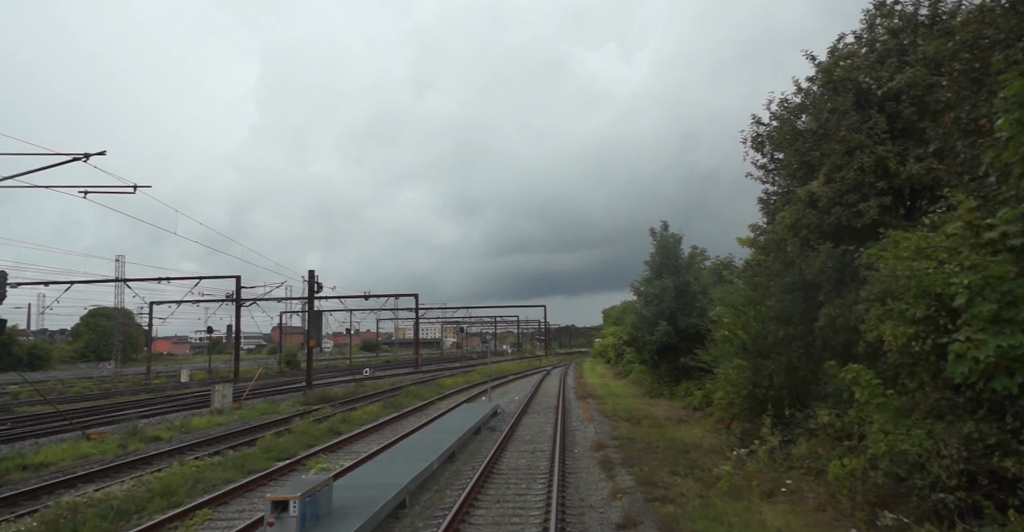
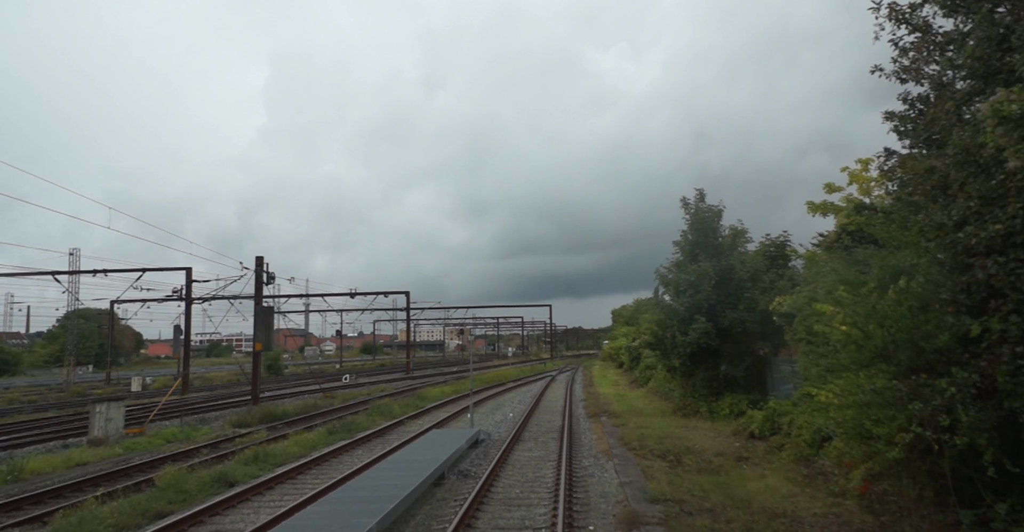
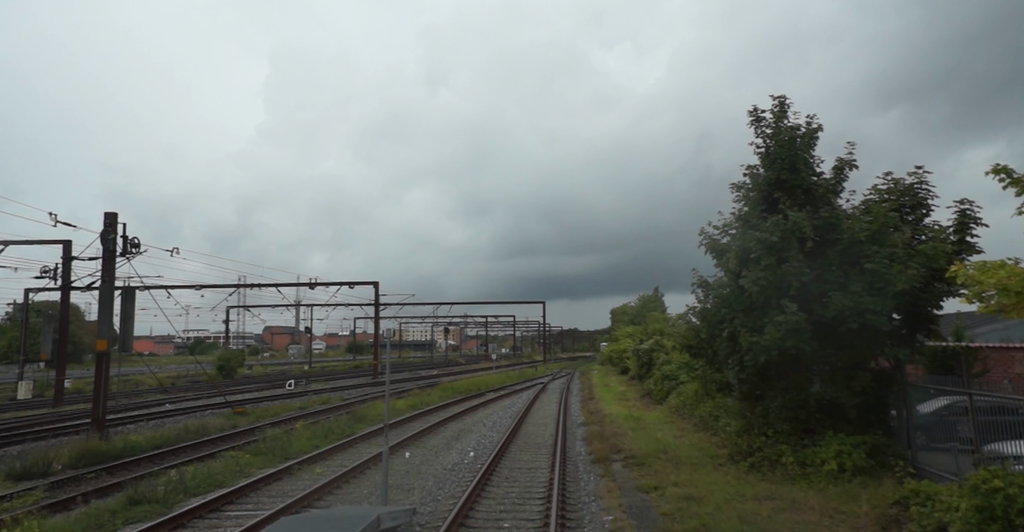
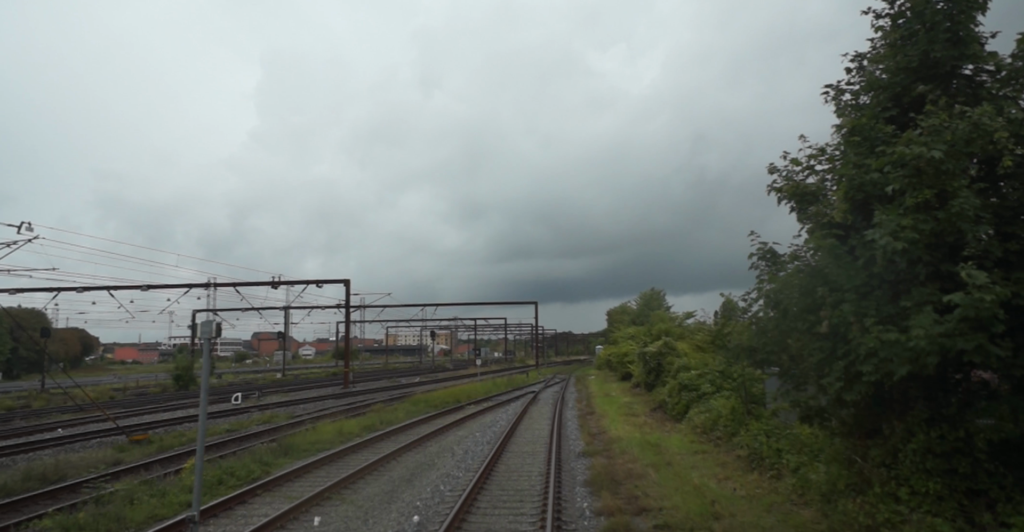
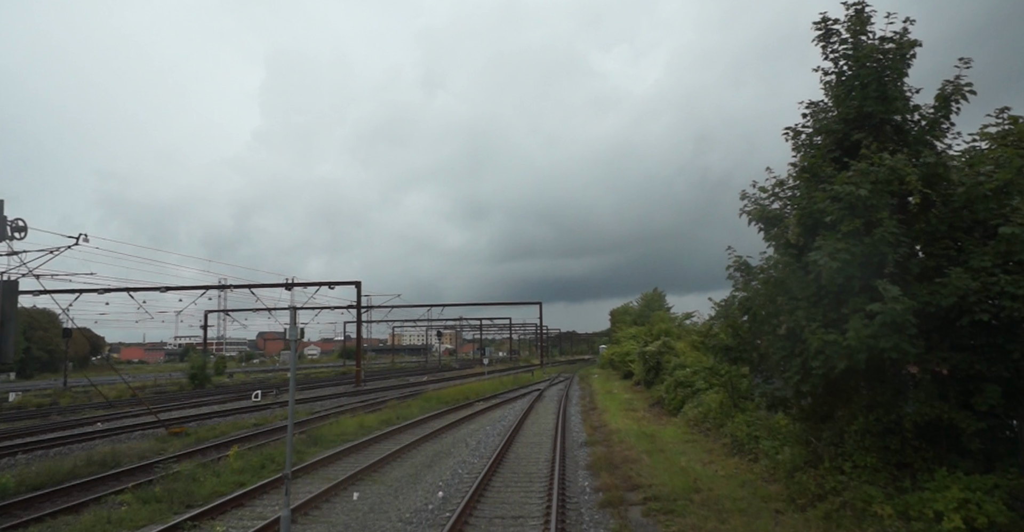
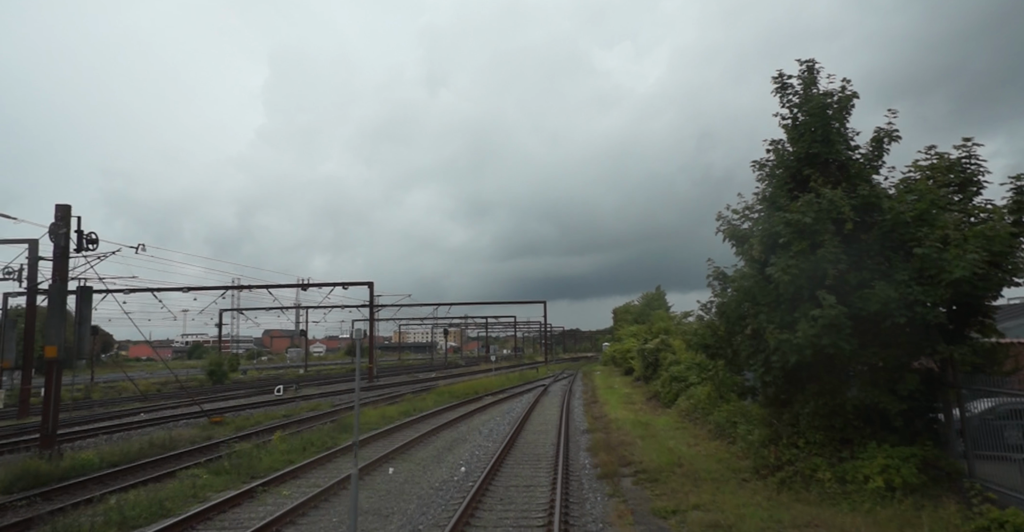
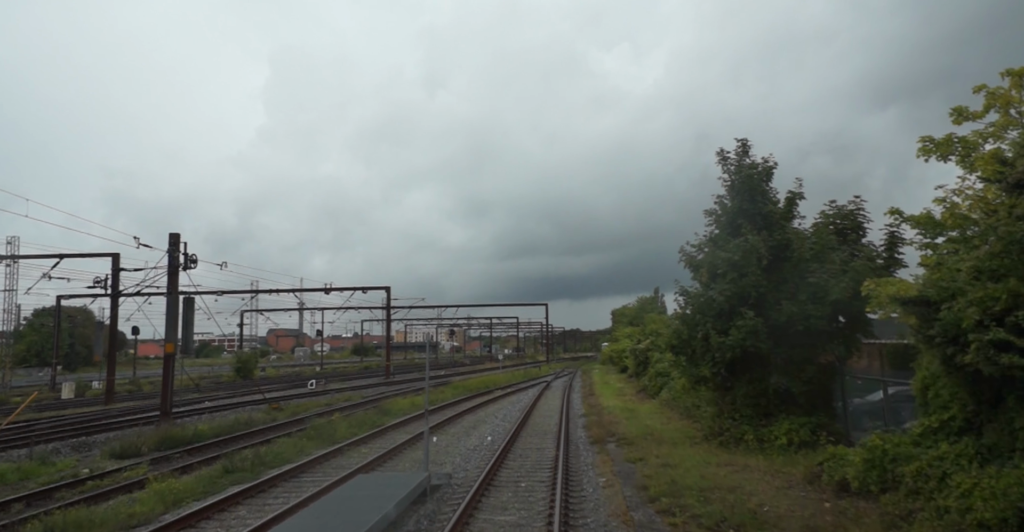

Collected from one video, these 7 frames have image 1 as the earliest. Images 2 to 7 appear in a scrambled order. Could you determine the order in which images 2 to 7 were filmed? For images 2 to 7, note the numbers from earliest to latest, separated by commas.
2, 7, 3, 6, 5, 4
